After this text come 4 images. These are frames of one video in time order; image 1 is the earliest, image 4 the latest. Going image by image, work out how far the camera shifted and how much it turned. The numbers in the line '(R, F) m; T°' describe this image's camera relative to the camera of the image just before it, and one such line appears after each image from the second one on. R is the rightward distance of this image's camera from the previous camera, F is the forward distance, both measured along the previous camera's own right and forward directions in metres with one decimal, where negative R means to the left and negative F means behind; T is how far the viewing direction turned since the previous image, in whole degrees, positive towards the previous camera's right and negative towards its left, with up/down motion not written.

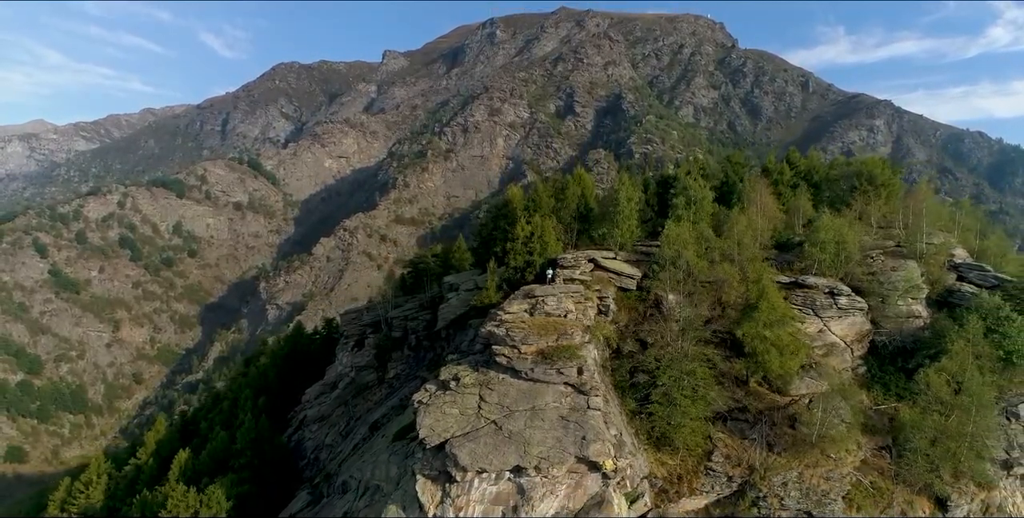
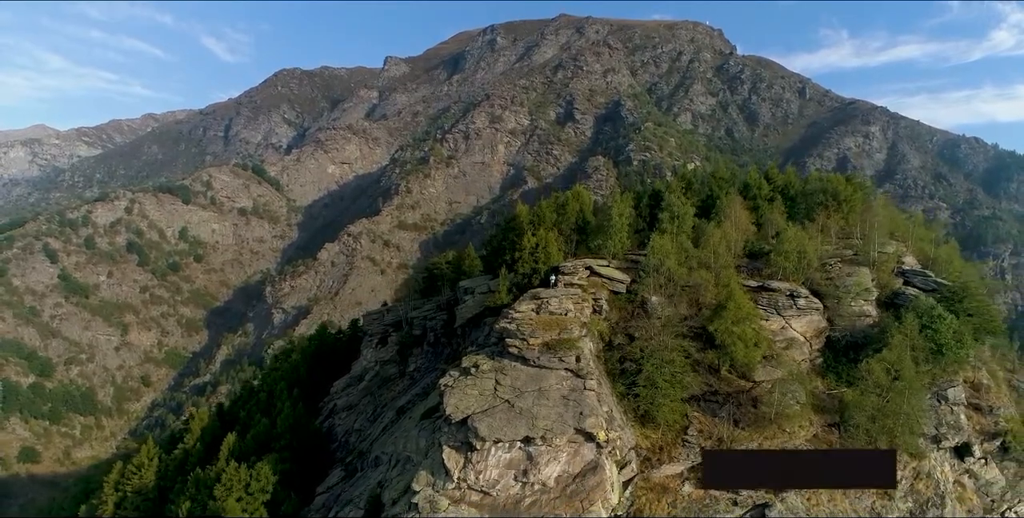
(-0.4, -4.5) m; 0°
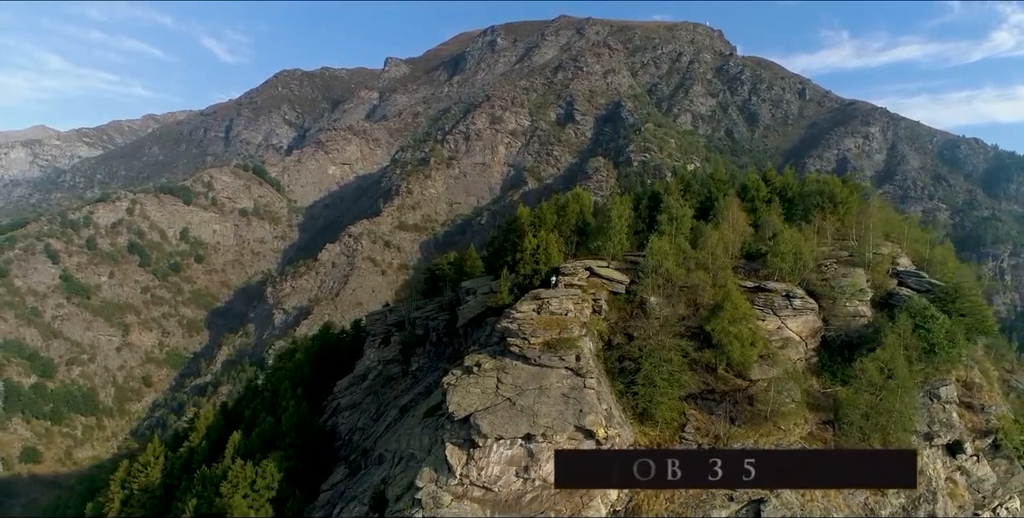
(-0.1, -0.6) m; 0°
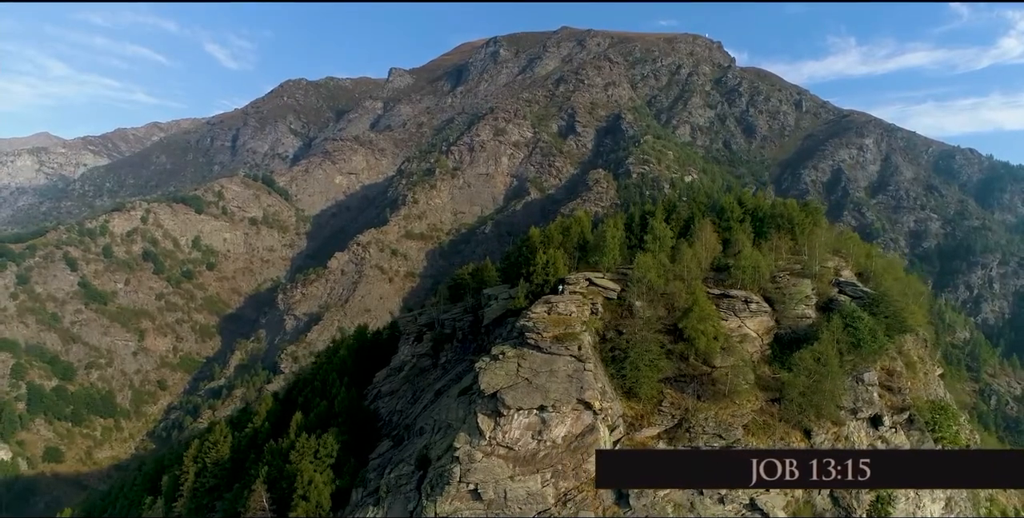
(-0.9, -7.8) m; 0°
